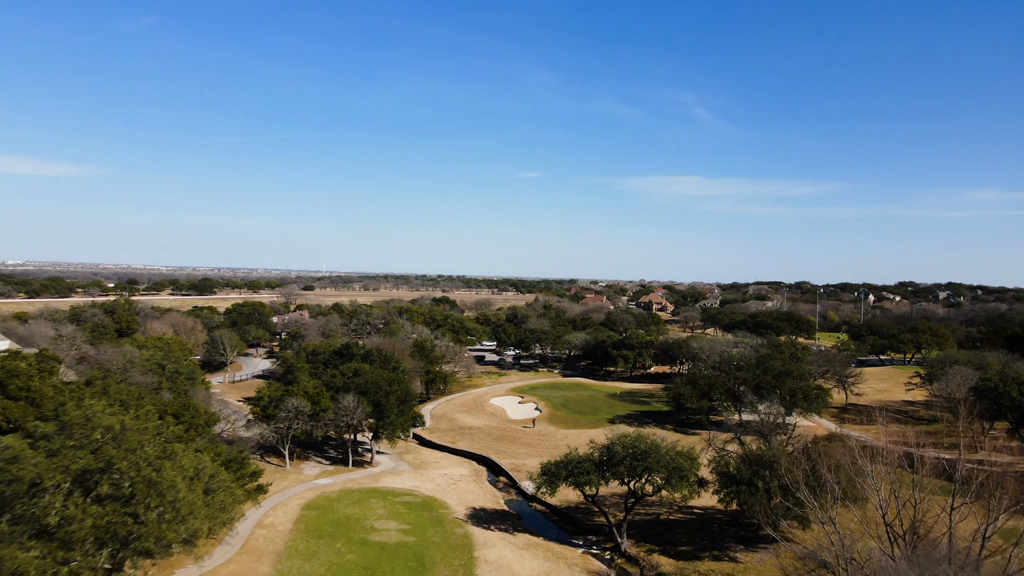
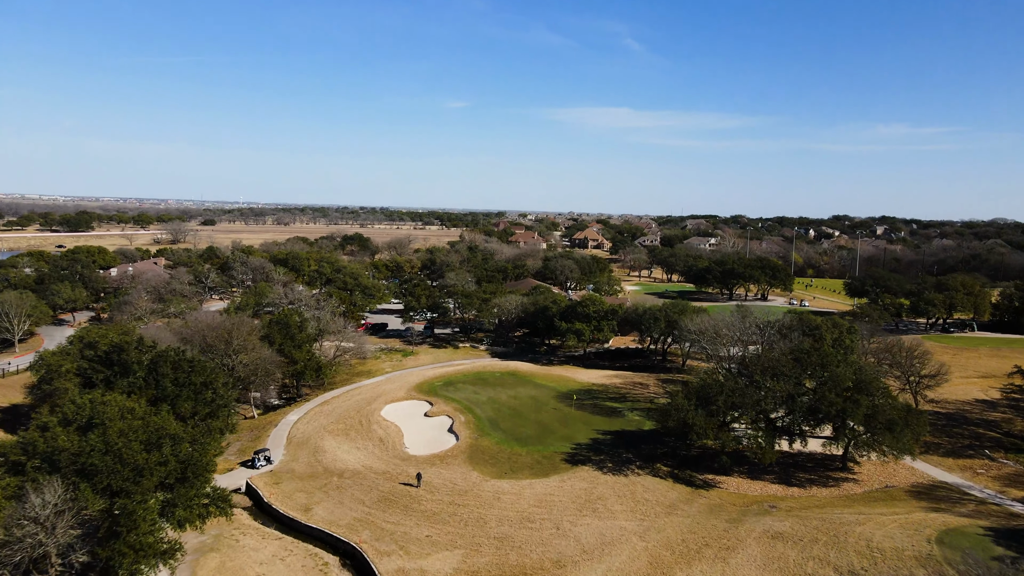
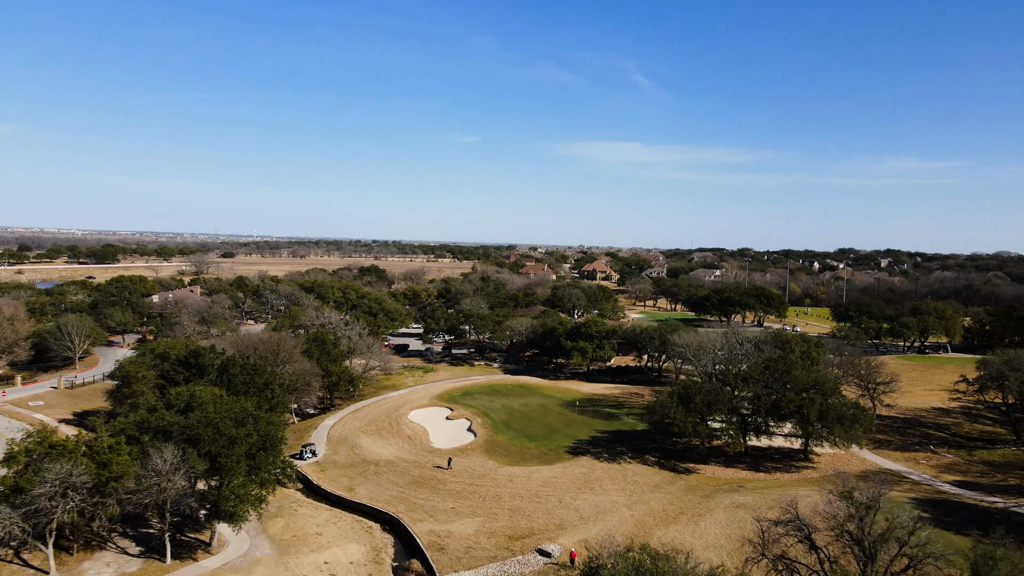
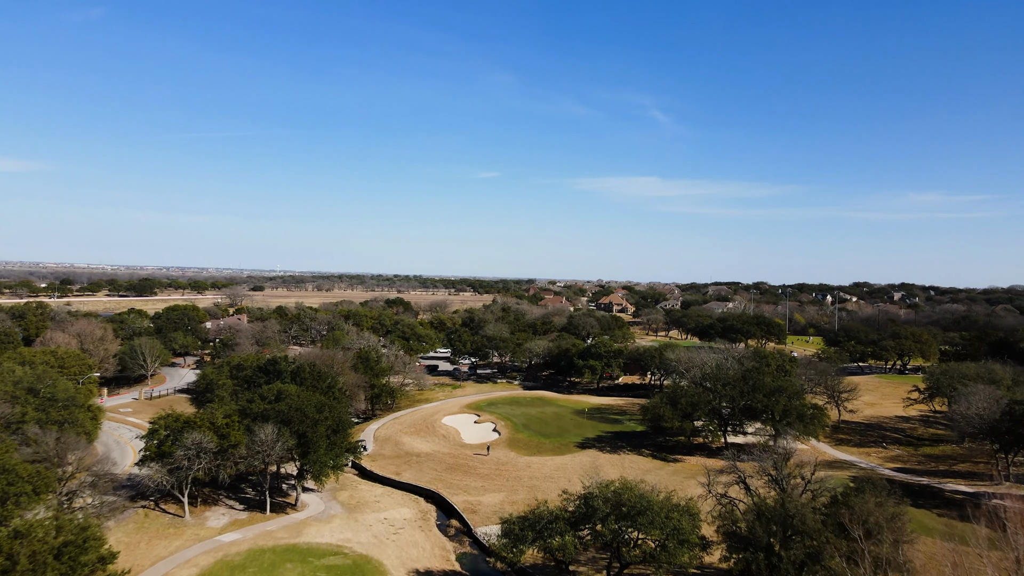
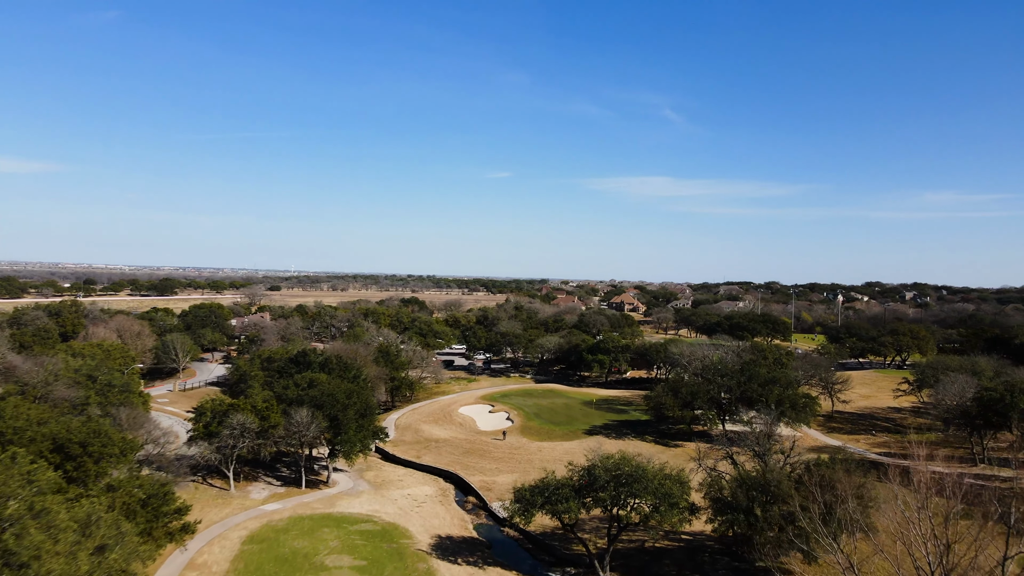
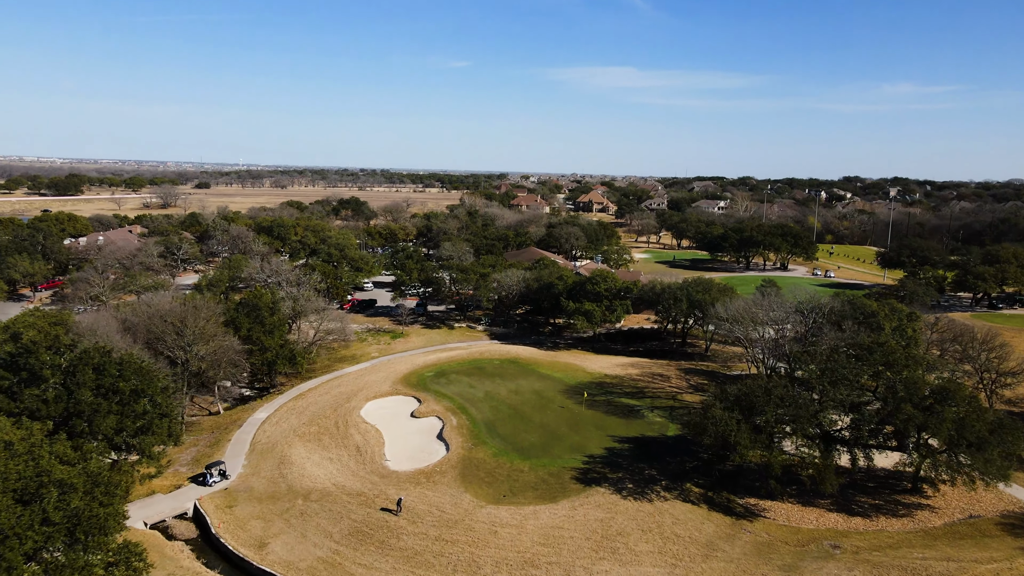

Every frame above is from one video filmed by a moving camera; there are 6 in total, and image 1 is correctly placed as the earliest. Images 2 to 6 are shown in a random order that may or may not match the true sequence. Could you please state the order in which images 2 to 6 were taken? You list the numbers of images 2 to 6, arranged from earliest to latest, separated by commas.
5, 4, 3, 2, 6
